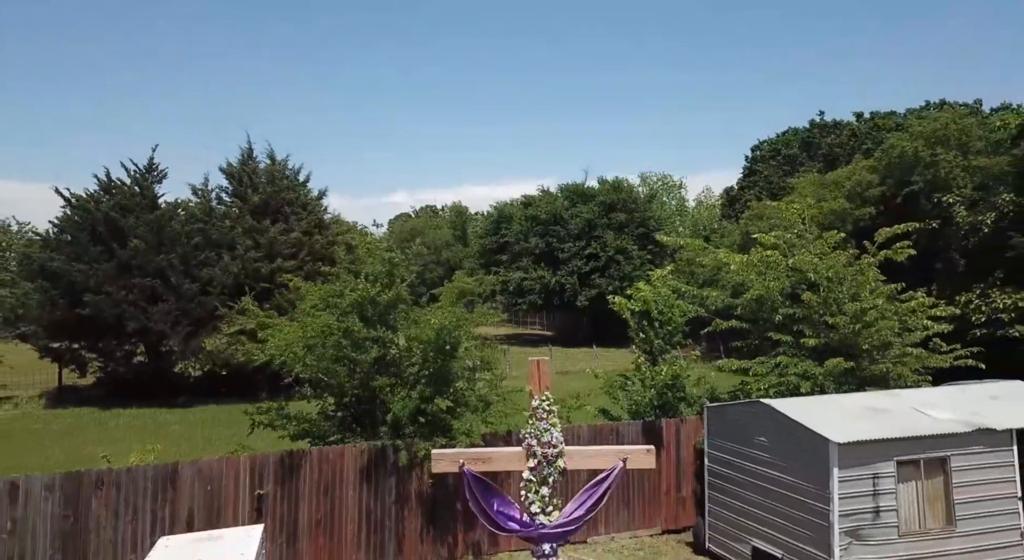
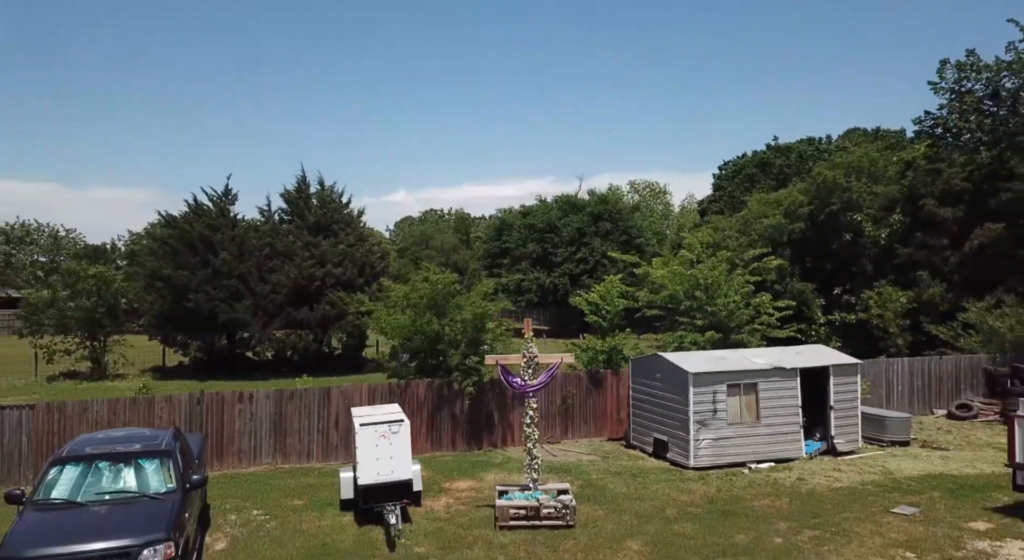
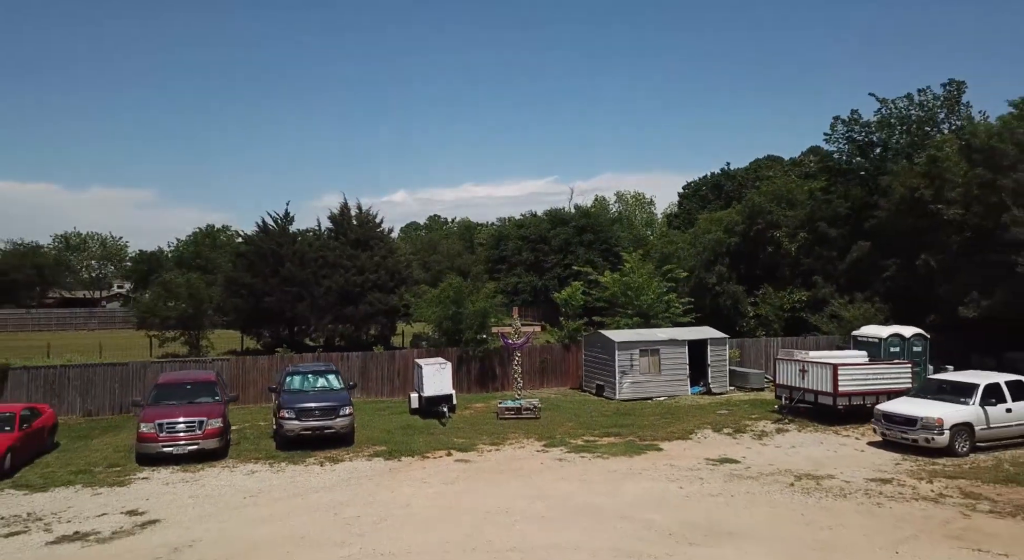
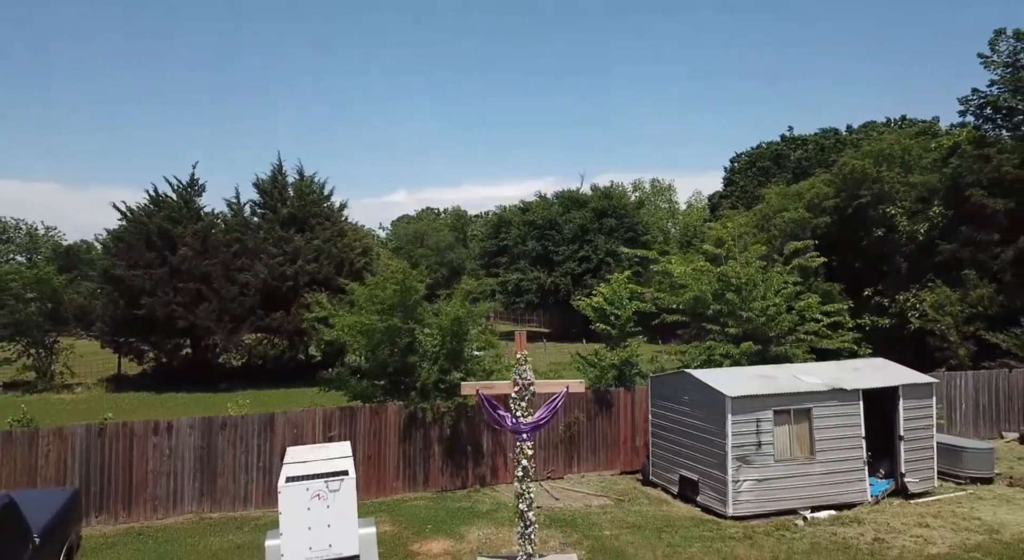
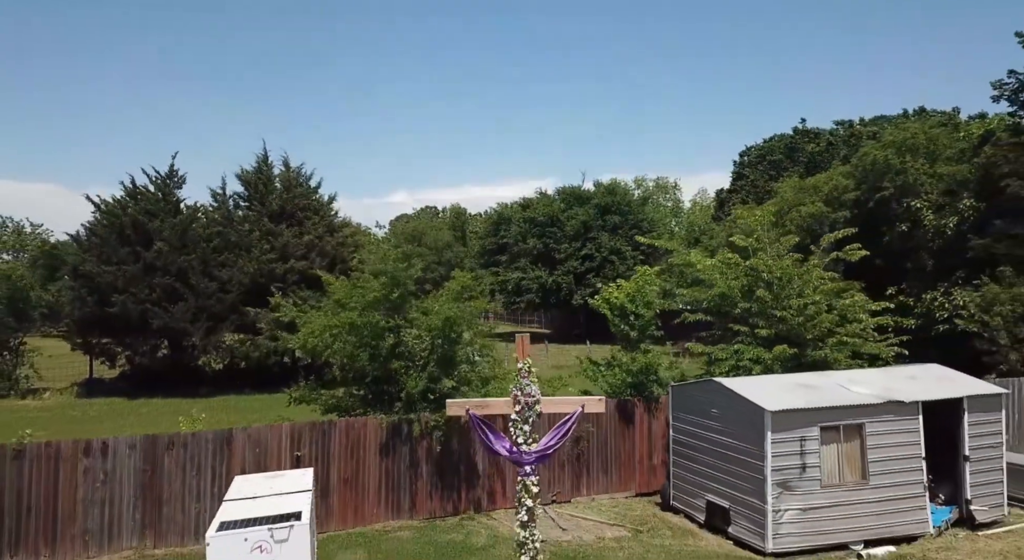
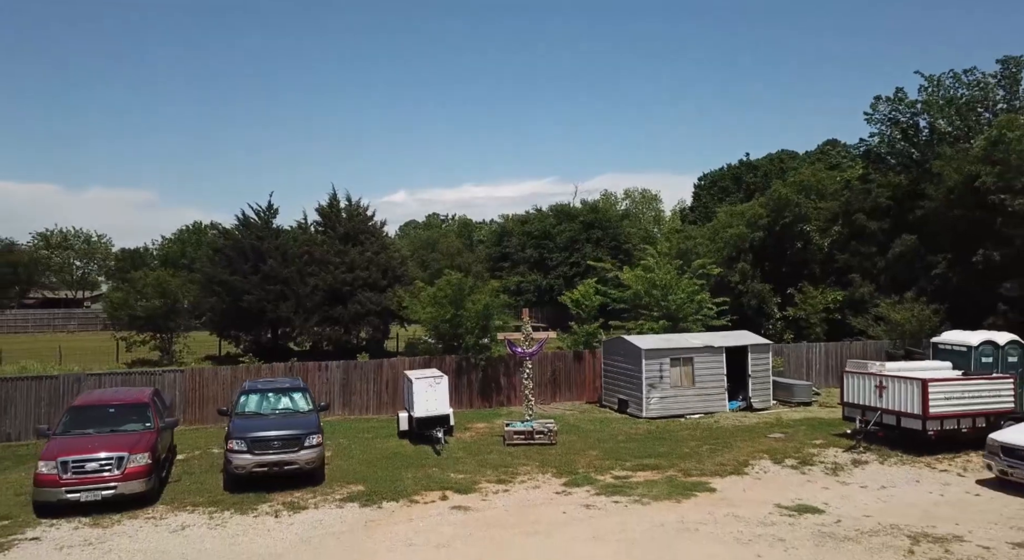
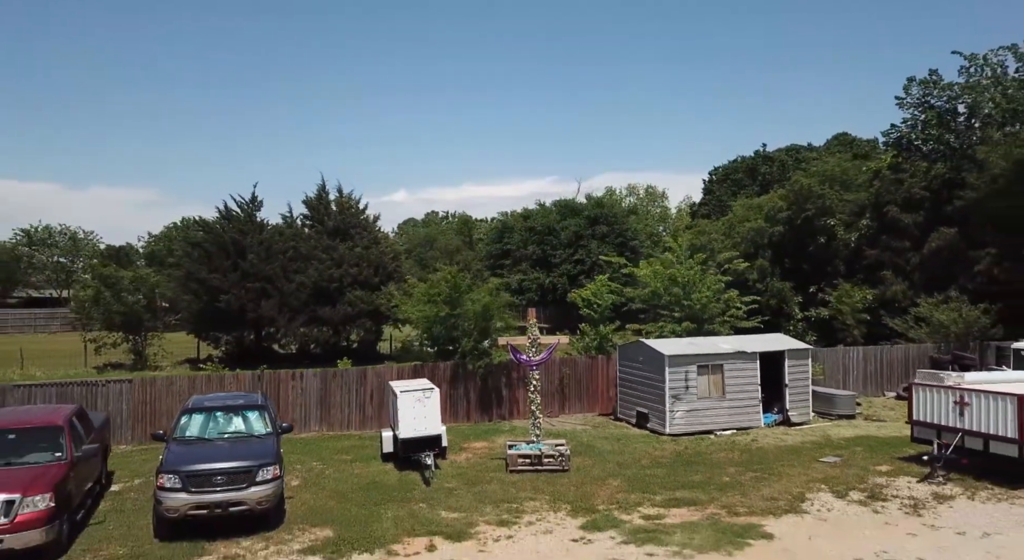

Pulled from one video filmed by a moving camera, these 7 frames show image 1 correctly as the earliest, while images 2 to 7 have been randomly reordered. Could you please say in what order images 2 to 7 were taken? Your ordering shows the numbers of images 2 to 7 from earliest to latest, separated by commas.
5, 4, 2, 7, 6, 3
